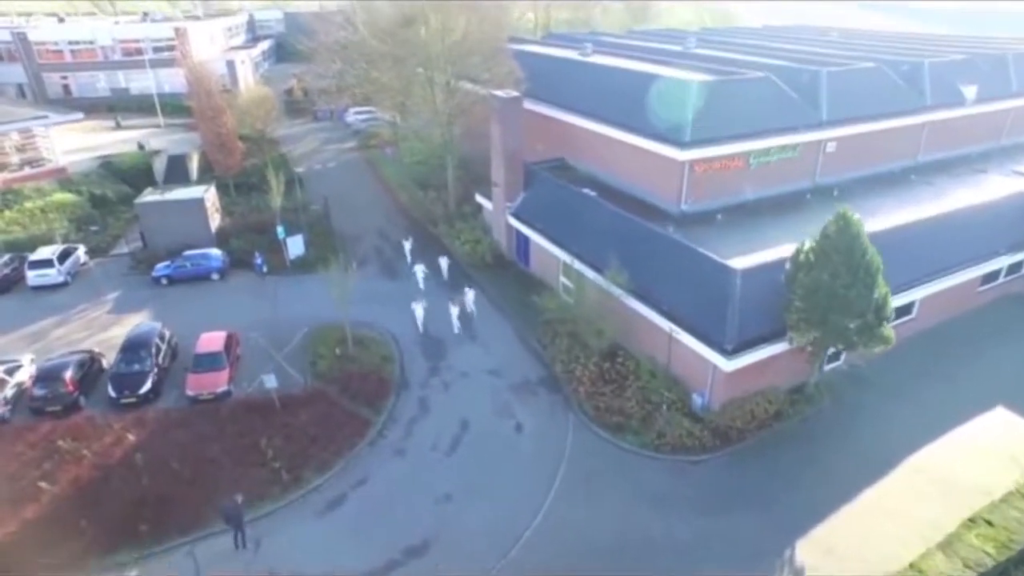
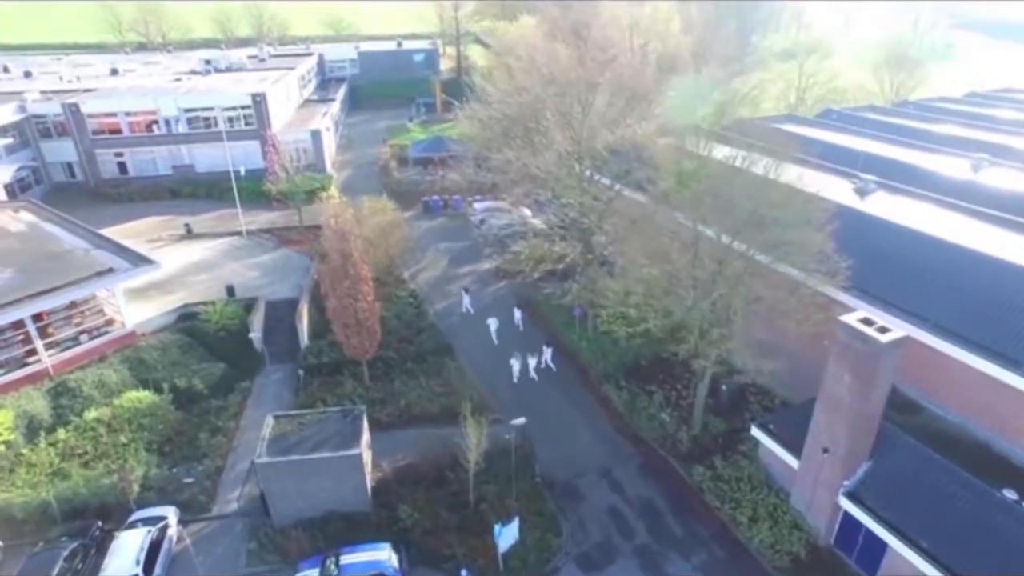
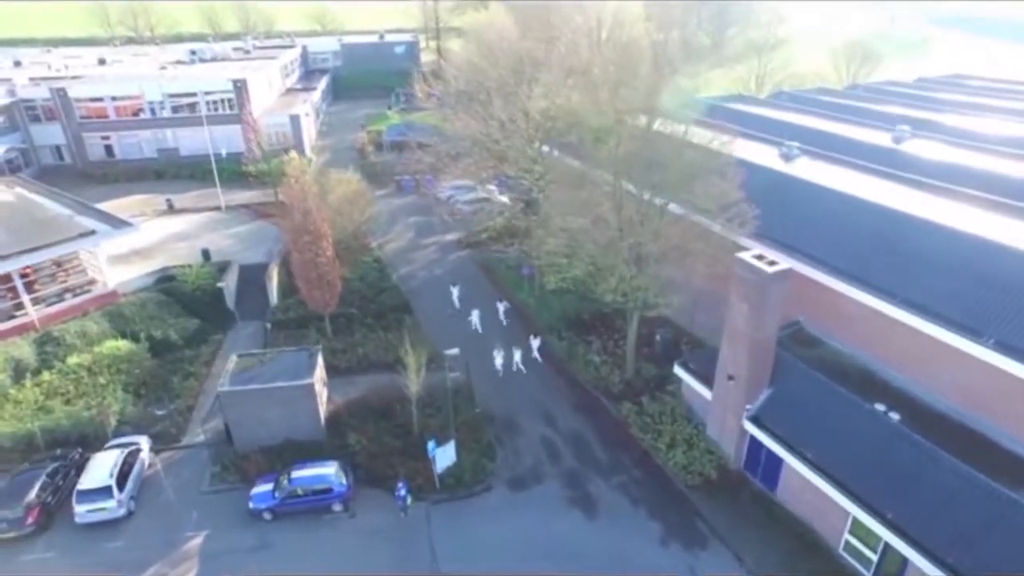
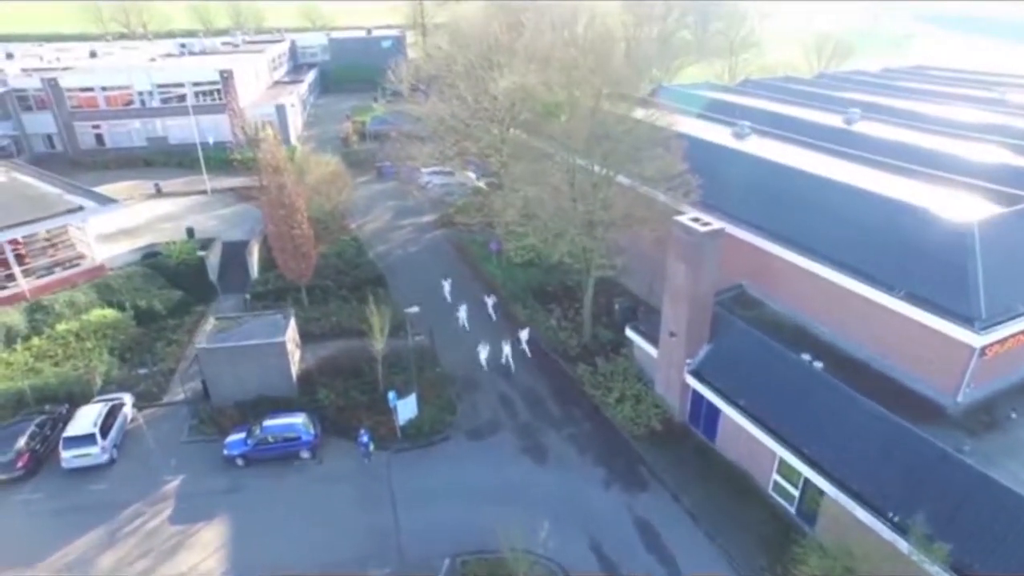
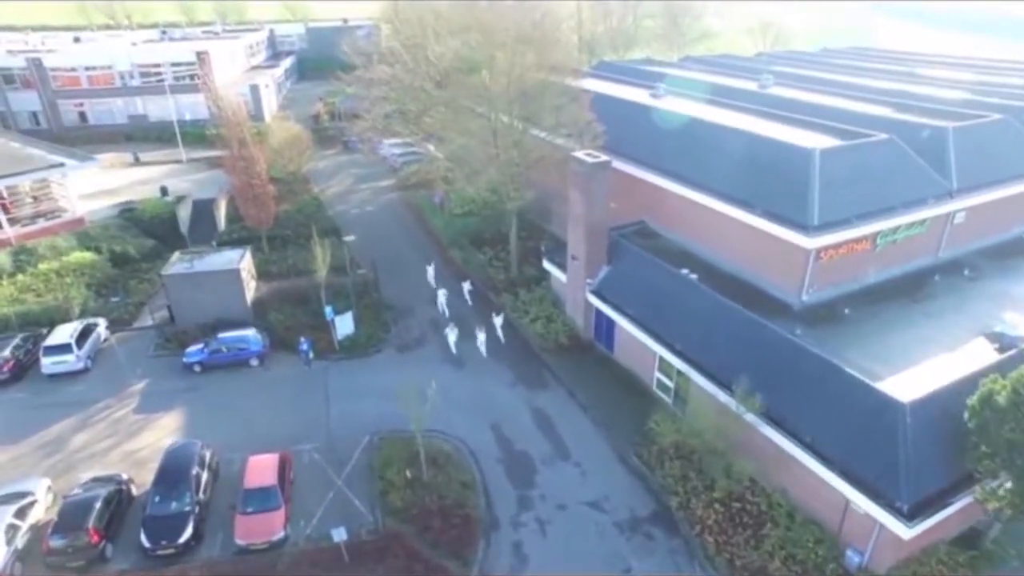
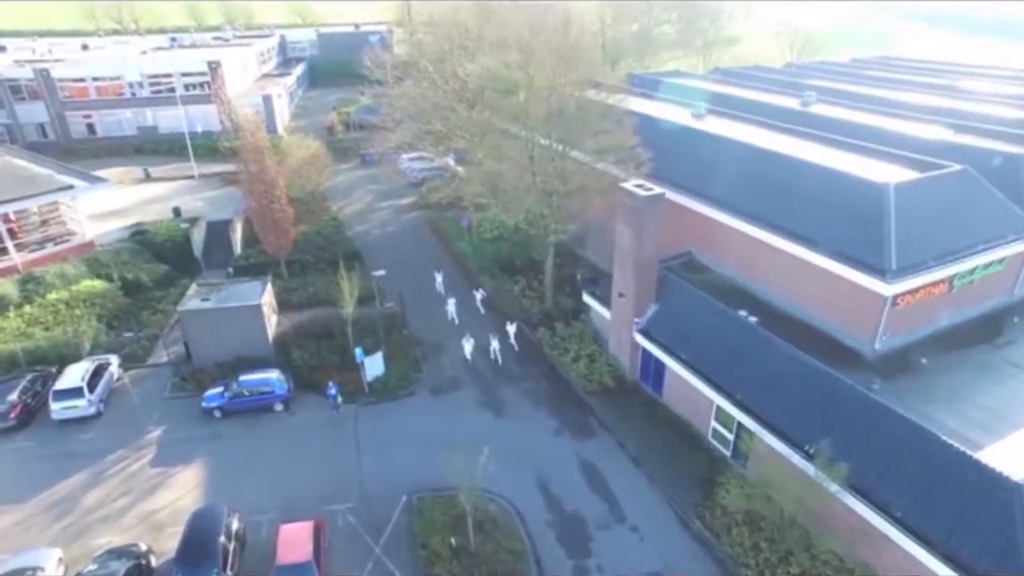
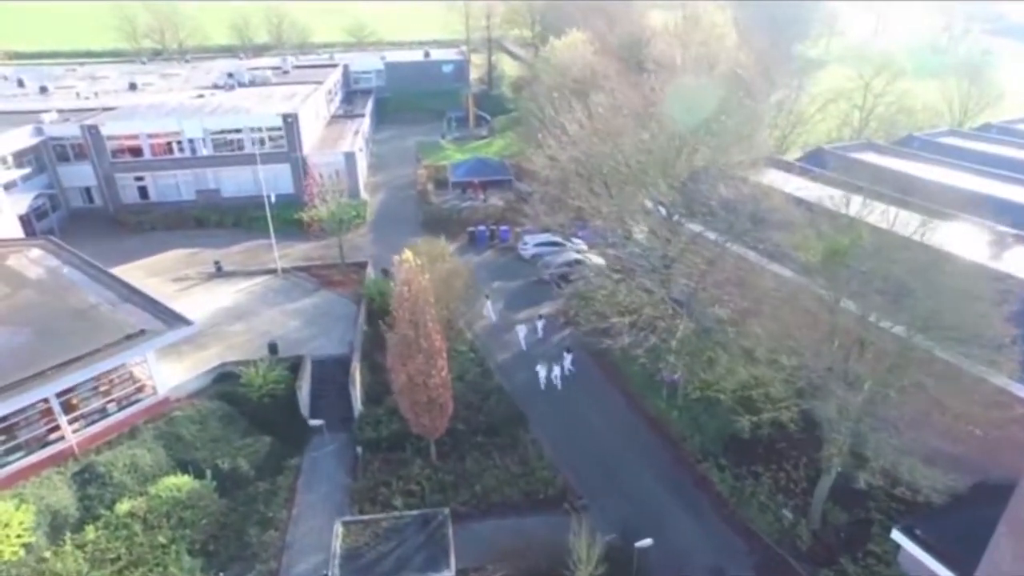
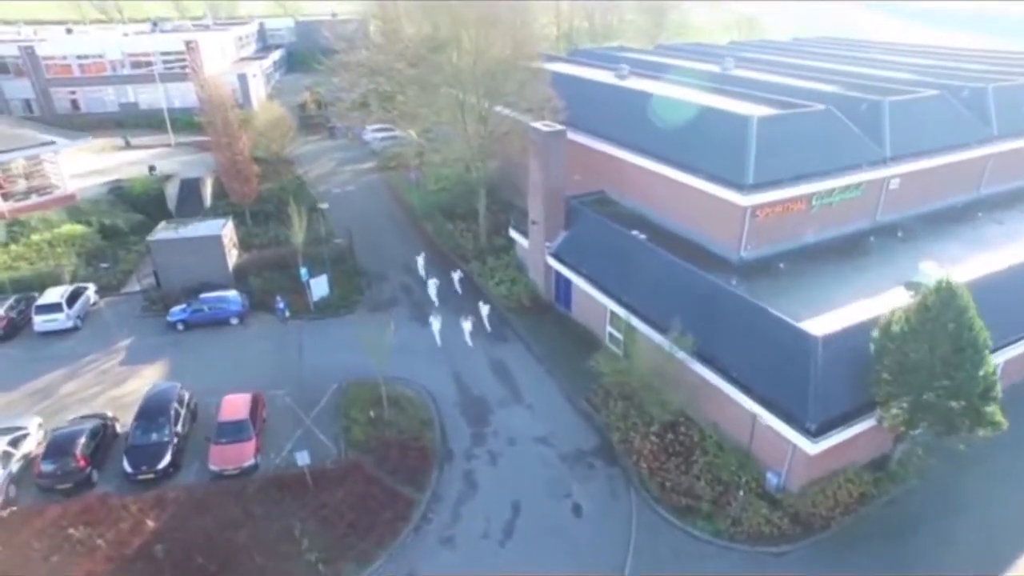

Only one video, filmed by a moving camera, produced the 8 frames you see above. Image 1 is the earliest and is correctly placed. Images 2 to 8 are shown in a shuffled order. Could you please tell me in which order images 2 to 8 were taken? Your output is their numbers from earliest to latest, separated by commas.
8, 5, 6, 4, 3, 2, 7
